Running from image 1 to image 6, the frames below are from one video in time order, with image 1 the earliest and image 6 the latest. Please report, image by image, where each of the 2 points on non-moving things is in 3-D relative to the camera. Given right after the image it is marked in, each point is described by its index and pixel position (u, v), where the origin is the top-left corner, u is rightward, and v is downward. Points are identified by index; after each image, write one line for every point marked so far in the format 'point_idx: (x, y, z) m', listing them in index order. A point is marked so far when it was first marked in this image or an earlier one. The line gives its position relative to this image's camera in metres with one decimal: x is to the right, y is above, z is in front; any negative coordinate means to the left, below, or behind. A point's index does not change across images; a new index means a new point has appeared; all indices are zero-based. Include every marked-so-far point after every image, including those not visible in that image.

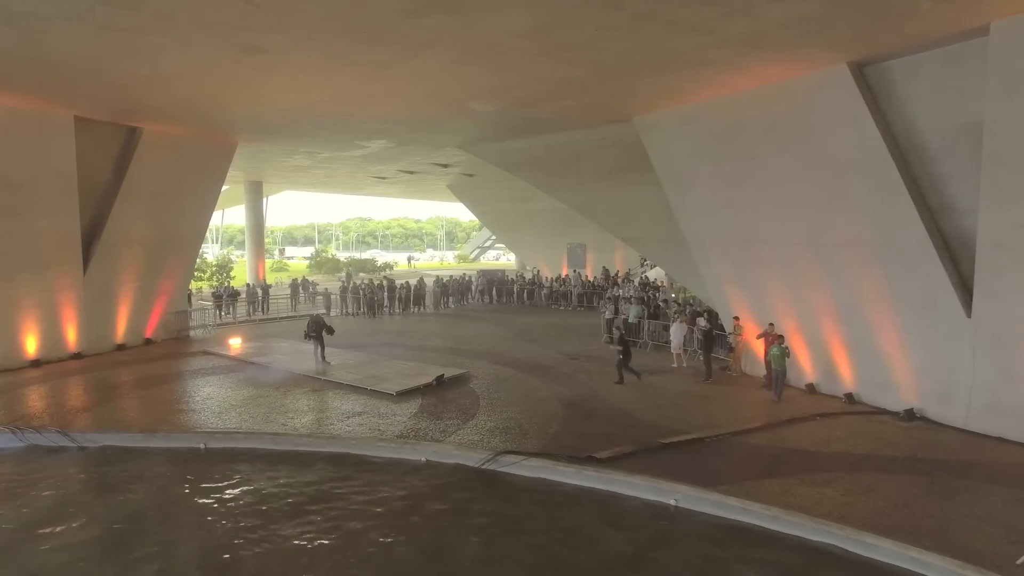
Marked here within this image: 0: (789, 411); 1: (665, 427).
0: (+5.6, -2.5, +10.3) m
1: (+2.9, -2.6, +9.5) m
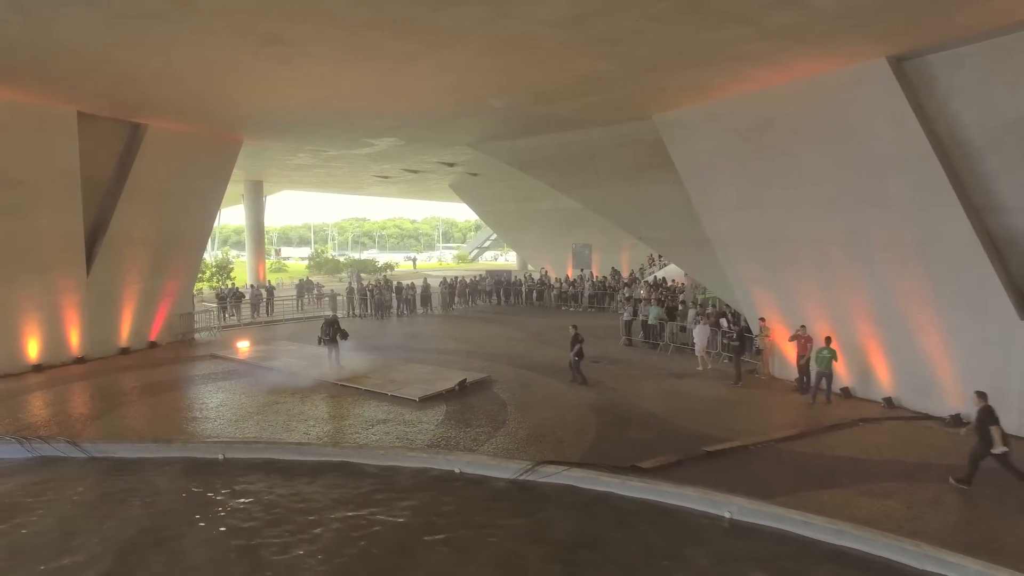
0: (+6.2, -2.5, +10.0) m
1: (+3.5, -2.6, +9.2) m
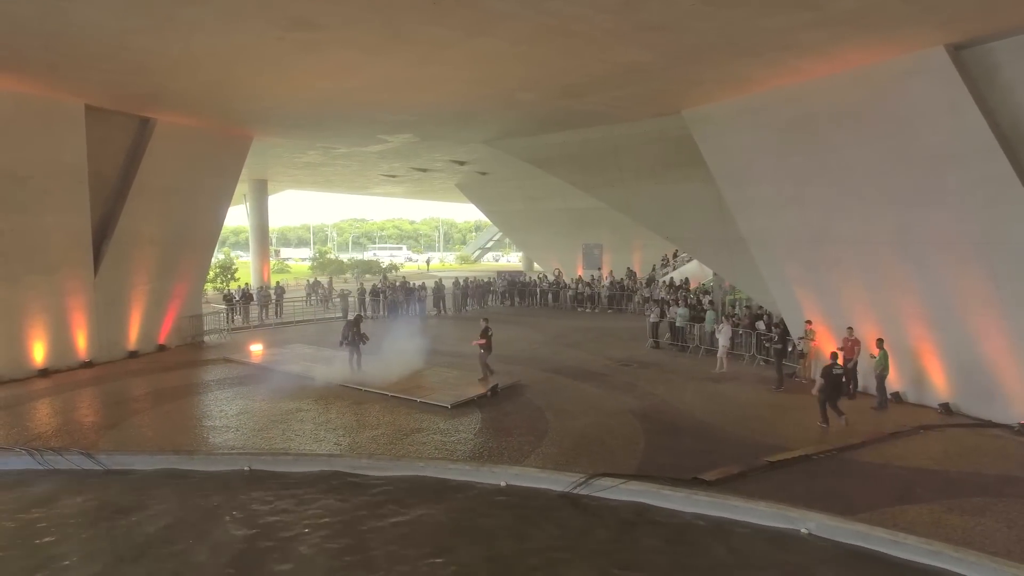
0: (+6.9, -2.5, +9.5) m
1: (+4.2, -2.6, +8.7) m
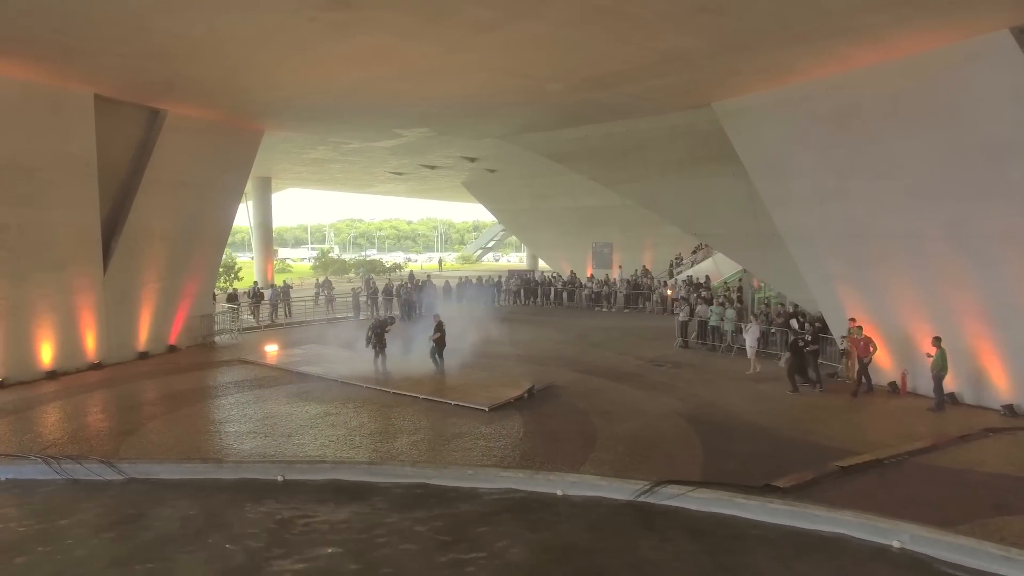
0: (+7.7, -2.4, +9.1) m
1: (+5.0, -2.5, +8.2) m
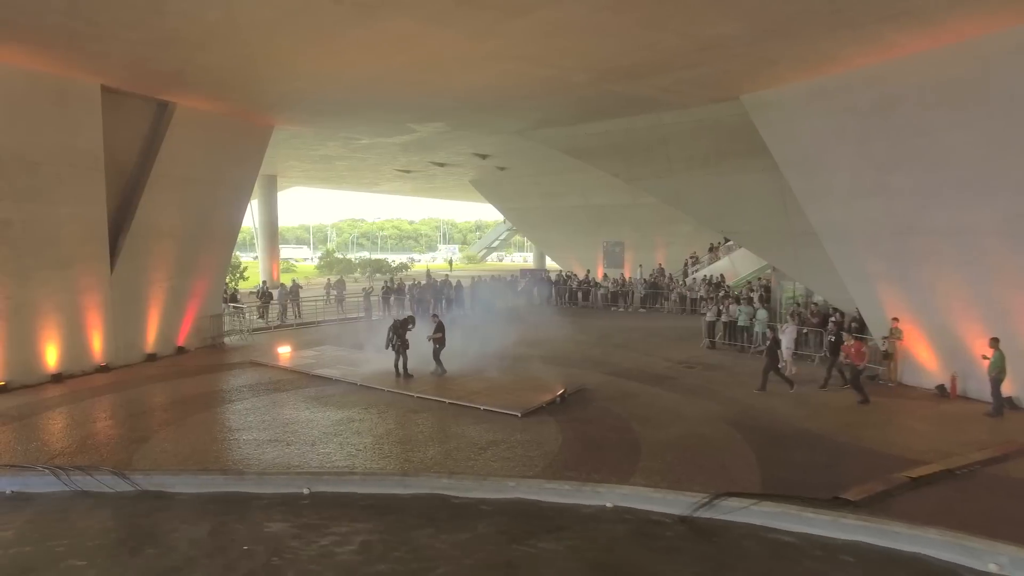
0: (+8.3, -2.4, +8.6) m
1: (+5.6, -2.5, +7.7) m
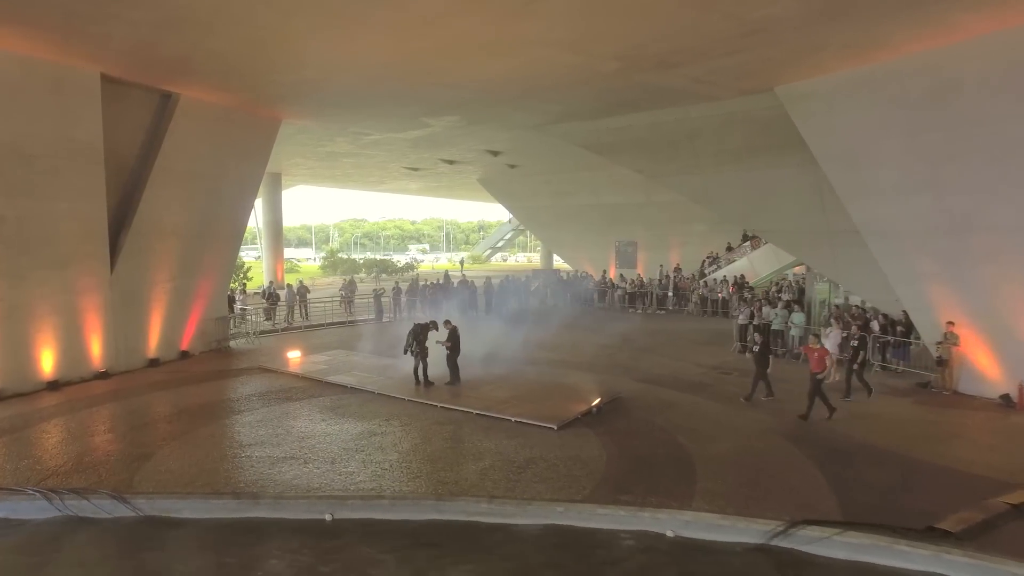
0: (+8.9, -2.4, +7.8) m
1: (+6.2, -2.5, +7.0) m
